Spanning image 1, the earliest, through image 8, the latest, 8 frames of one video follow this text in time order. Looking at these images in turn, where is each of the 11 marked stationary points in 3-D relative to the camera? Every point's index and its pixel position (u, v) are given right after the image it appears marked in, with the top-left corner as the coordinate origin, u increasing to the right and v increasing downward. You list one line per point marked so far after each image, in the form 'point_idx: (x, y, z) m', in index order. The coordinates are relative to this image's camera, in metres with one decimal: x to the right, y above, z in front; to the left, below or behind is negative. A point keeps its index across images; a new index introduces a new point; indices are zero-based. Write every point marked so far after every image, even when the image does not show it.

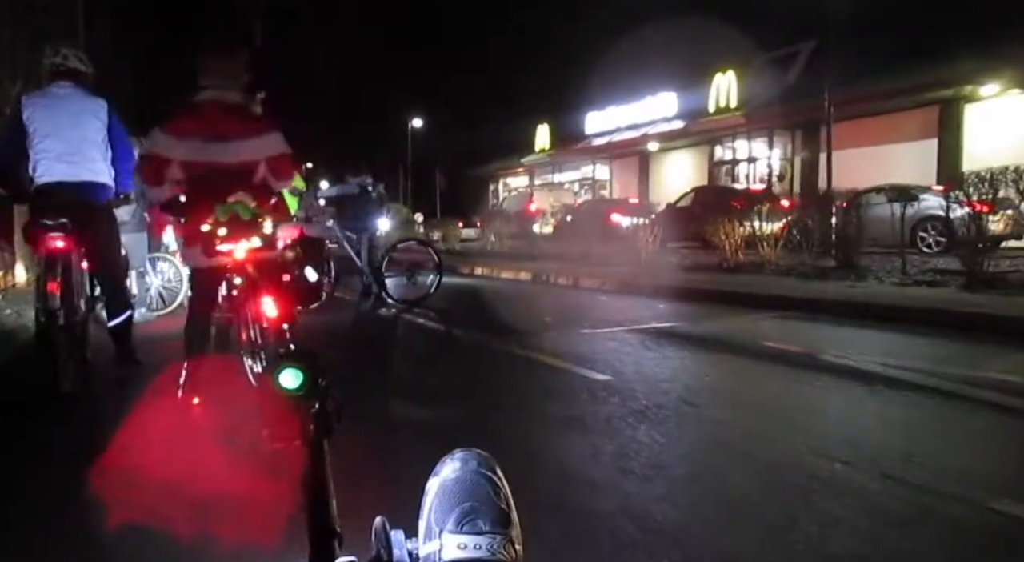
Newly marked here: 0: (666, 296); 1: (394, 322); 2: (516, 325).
0: (+2.8, -0.3, +12.9) m
1: (-1.9, -0.6, +10.8) m
2: (-0.1, -0.6, +9.5) m
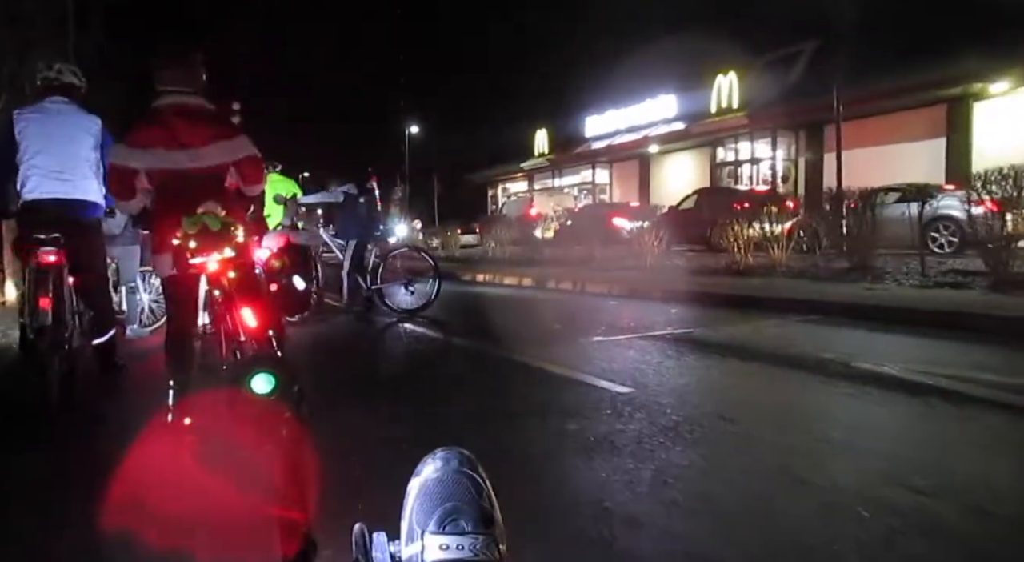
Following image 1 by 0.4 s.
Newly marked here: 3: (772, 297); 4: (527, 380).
0: (+2.8, -0.3, +12.4) m
1: (-1.8, -0.7, +10.3) m
2: (0.0, -0.7, +9.1) m
3: (+4.1, -0.3, +11.4) m
4: (0.0, -0.8, +6.4) m
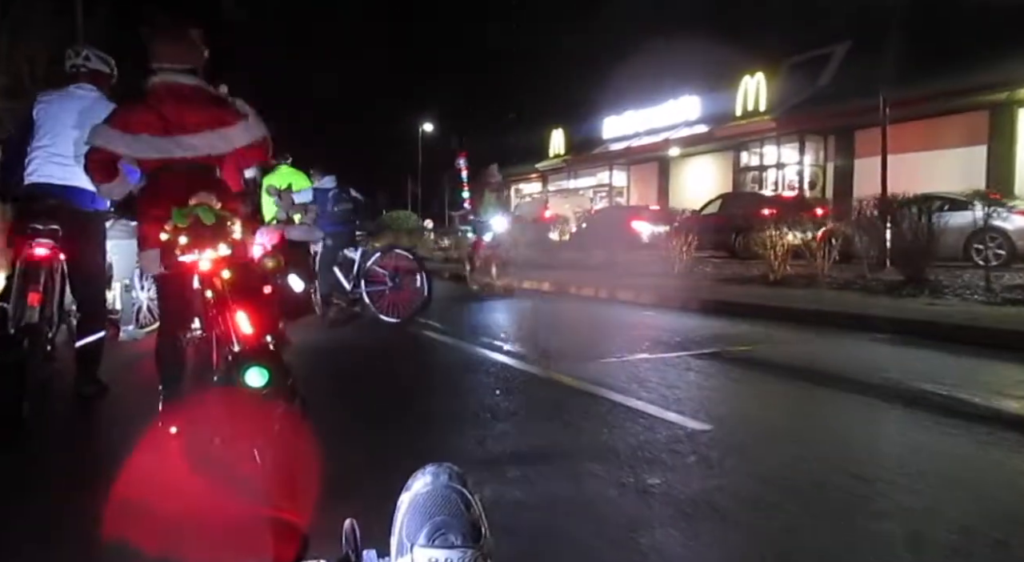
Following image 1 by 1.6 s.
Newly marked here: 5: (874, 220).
0: (+3.2, -0.5, +11.5) m
1: (-1.4, -0.7, +9.4) m
2: (+0.4, -0.7, +8.1) m
3: (+4.5, -0.4, +10.5) m
4: (+0.3, -0.9, +5.4) m
5: (+6.9, +1.2, +13.6) m
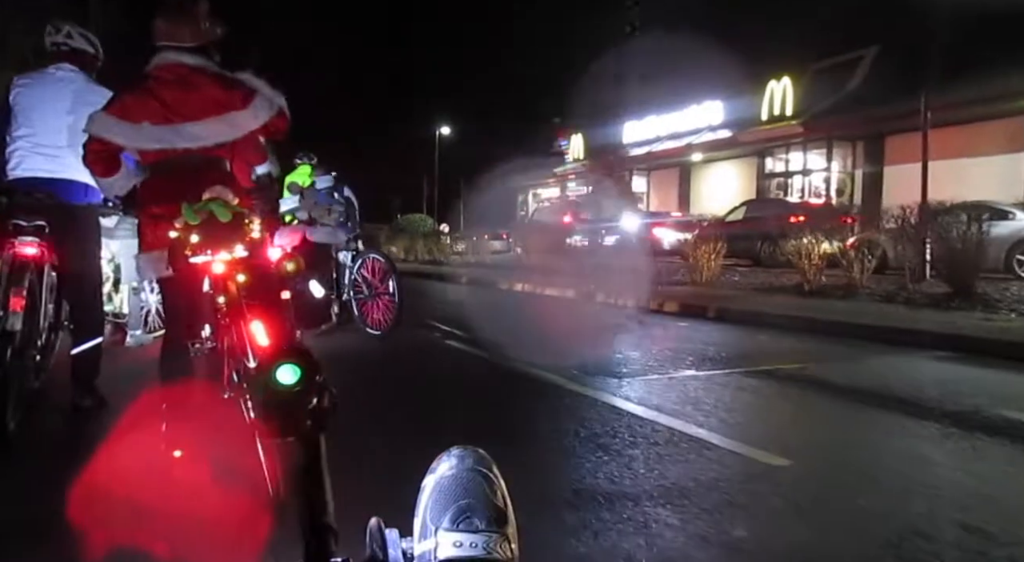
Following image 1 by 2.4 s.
0: (+3.6, -0.6, +10.9) m
1: (-1.1, -0.8, +8.9) m
2: (+0.7, -0.8, +7.6) m
3: (+4.9, -0.6, +9.9) m
4: (+0.6, -0.9, +4.9) m
5: (+7.3, +1.0, +12.9) m
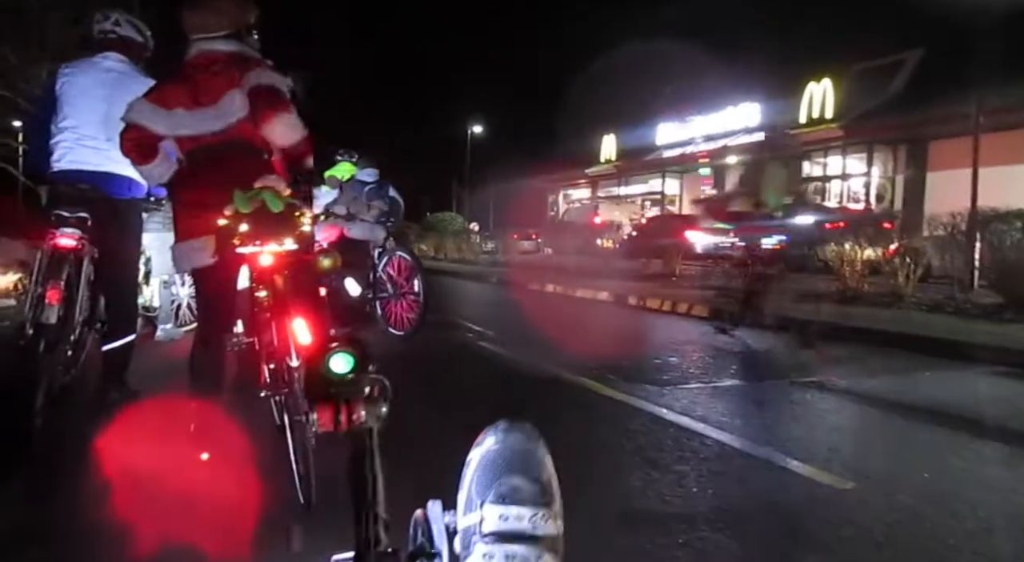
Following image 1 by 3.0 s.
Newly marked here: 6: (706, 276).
0: (+4.1, -0.7, +10.5) m
1: (-0.7, -0.8, +8.7) m
2: (+1.0, -0.8, +7.3) m
3: (+5.3, -0.7, +9.5) m
4: (+0.8, -0.9, +4.7) m
5: (+7.9, +0.8, +12.4) m
6: (+5.2, +0.2, +18.9) m
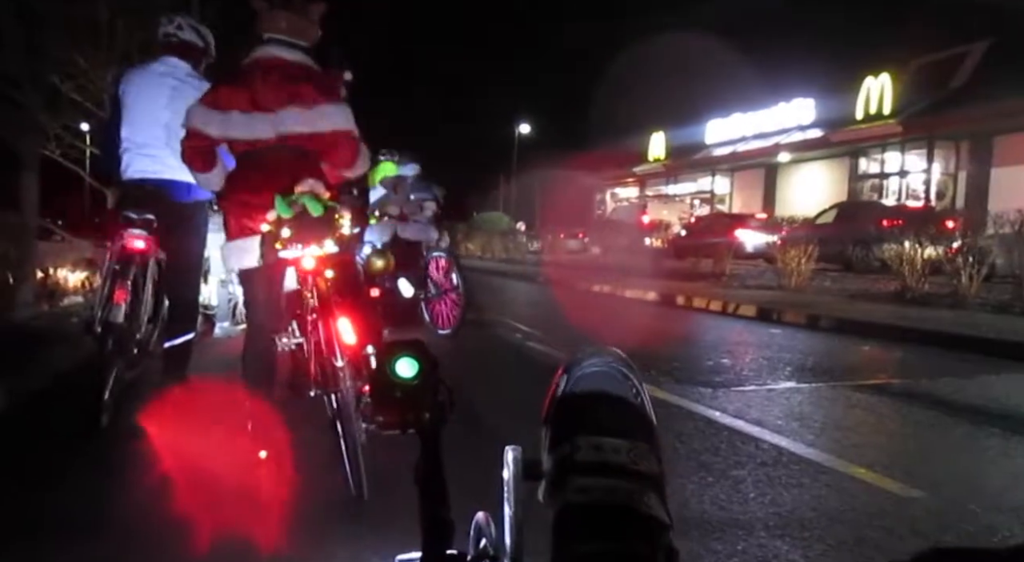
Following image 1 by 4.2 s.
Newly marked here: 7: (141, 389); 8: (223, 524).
0: (+4.8, -0.7, +10.2) m
1: (-0.1, -0.8, +8.7) m
2: (+1.5, -0.8, +7.3) m
3: (+5.9, -0.7, +9.1) m
4: (+1.1, -0.9, +4.6) m
5: (+8.7, +0.8, +11.9) m
6: (+6.4, +0.2, +18.5) m
7: (-3.2, -0.9, +6.1) m
8: (-1.4, -1.2, +3.4) m
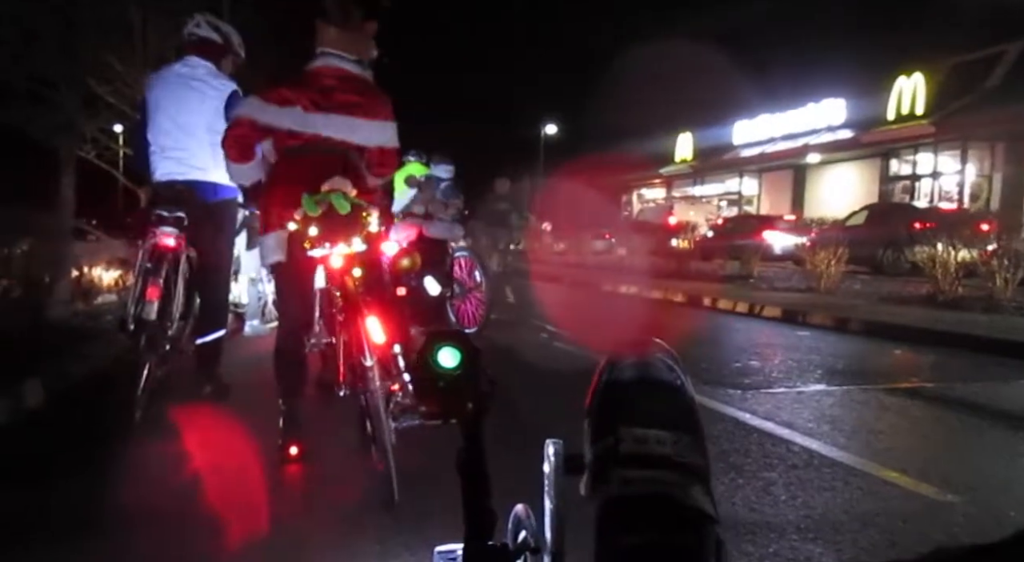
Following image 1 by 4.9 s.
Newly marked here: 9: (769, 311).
0: (+5.2, -0.8, +10.1) m
1: (+0.2, -0.8, +8.8) m
2: (+1.8, -0.8, +7.2) m
3: (+6.3, -0.8, +8.9) m
4: (+1.3, -1.0, +4.6) m
5: (+9.2, +0.7, +11.6) m
6: (+7.0, +0.1, +18.3) m
7: (-2.9, -0.9, +6.2) m
8: (-1.2, -1.2, +3.5) m
9: (+4.5, -0.5, +12.4) m
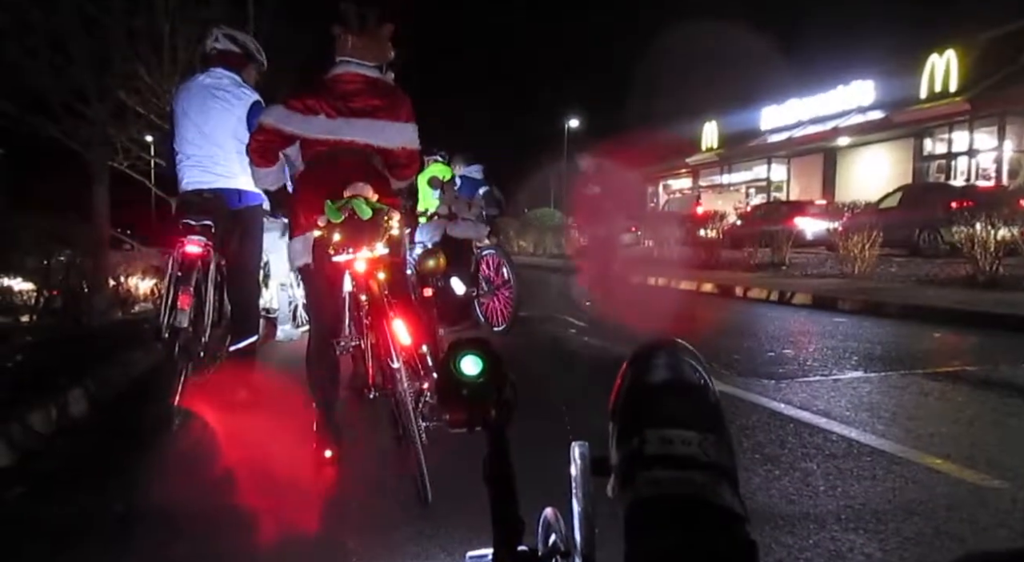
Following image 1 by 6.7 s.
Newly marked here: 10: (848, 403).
0: (+5.6, -0.5, +9.8) m
1: (+0.6, -0.7, +8.7) m
2: (+2.1, -0.7, +7.1) m
3: (+6.6, -0.5, +8.6) m
4: (+1.5, -0.9, +4.5) m
5: (+9.6, +1.1, +11.2) m
6: (+7.8, +0.5, +18.0) m
7: (-2.7, -1.0, +6.3) m
8: (-1.1, -1.2, +3.5) m
9: (+5.0, -0.3, +12.1) m
10: (+2.3, -0.8, +4.9) m
